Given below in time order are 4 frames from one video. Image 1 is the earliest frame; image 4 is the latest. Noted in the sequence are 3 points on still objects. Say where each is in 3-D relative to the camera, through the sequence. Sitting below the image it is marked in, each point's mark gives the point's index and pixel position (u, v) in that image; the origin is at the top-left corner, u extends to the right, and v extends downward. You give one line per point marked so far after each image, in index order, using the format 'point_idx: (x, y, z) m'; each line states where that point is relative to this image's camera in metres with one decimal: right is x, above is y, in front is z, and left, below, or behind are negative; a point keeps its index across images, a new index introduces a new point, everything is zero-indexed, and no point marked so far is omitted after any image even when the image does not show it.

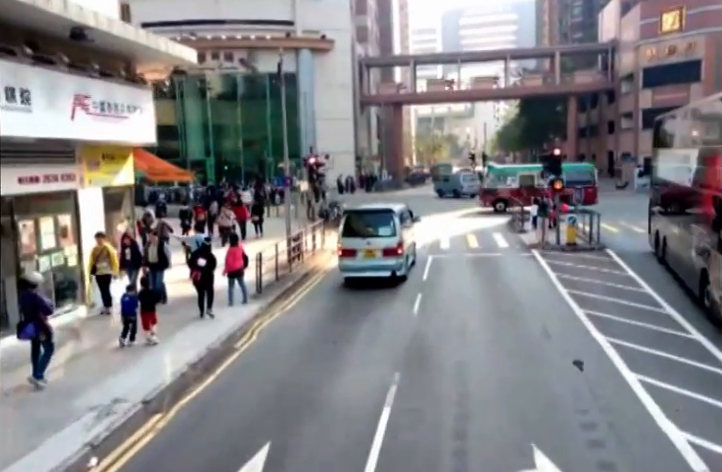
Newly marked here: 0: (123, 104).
0: (-5.2, +2.9, +16.2) m
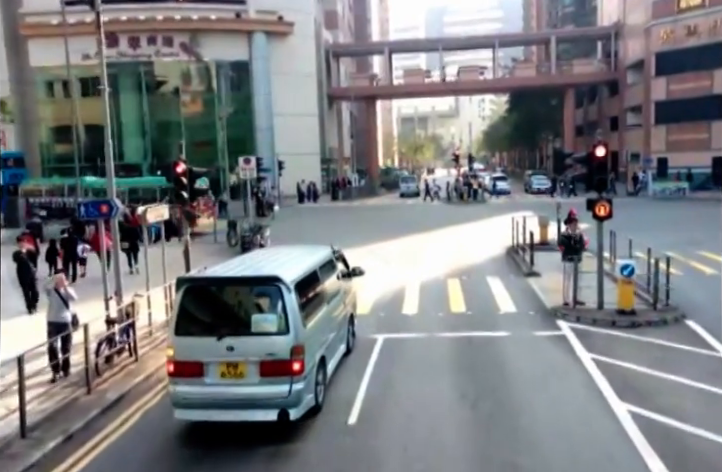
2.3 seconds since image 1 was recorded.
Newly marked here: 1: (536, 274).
0: (-7.0, +1.7, +5.7) m
1: (+4.6, -1.0, +19.5) m
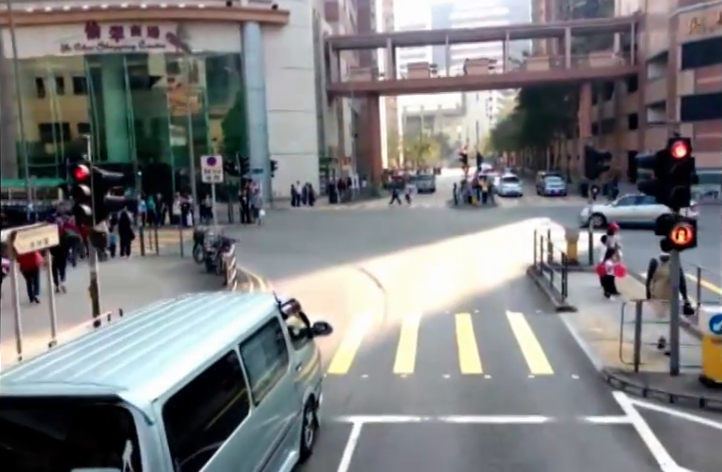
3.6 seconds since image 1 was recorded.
0: (-7.4, +1.2, +1.4) m
1: (+4.3, -1.5, +15.1) m
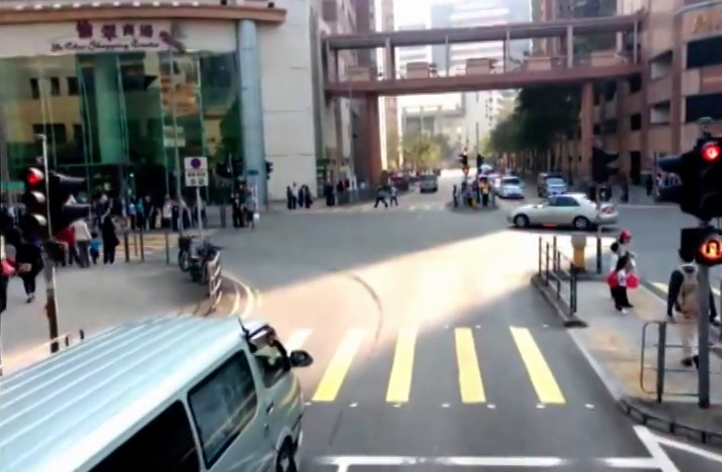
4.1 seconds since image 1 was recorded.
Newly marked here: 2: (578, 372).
0: (-7.6, +1.1, +0.3) m
1: (+4.1, -1.7, +13.9) m
2: (+3.3, -2.0, +11.3) m
